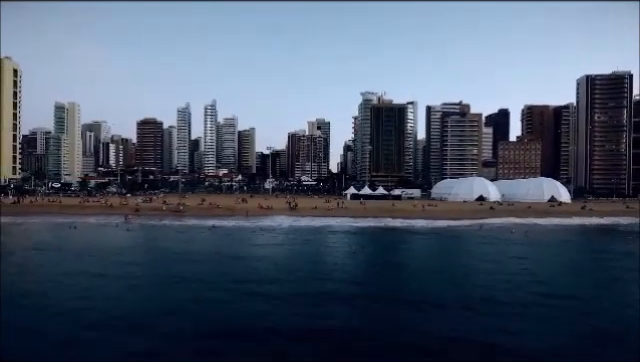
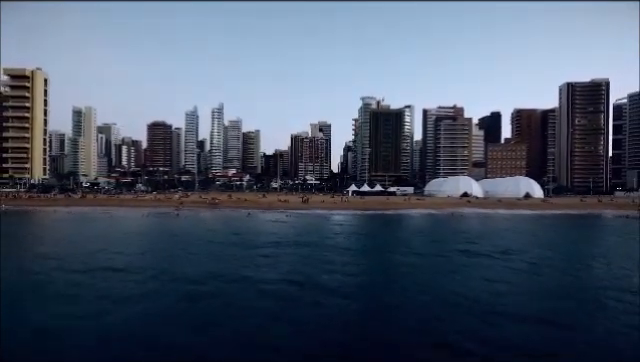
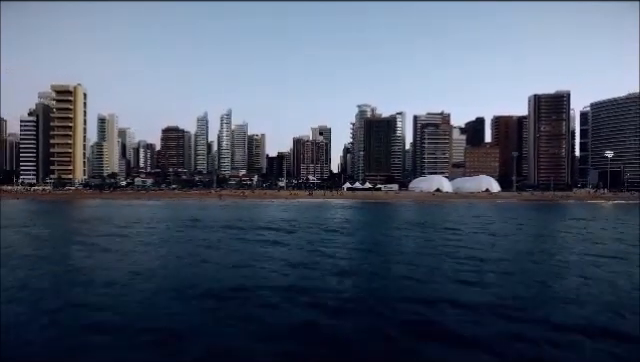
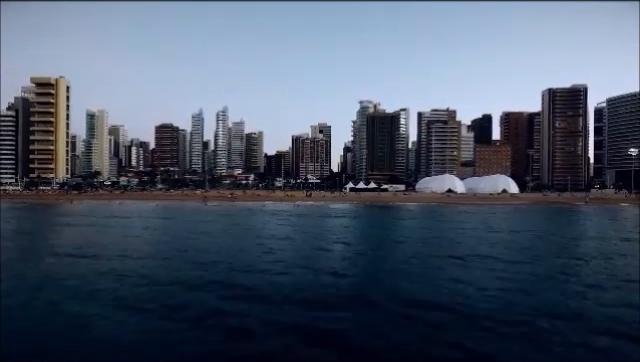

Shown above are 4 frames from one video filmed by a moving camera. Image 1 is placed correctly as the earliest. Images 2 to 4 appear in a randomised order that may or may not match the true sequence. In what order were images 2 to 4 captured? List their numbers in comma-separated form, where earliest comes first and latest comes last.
2, 4, 3
